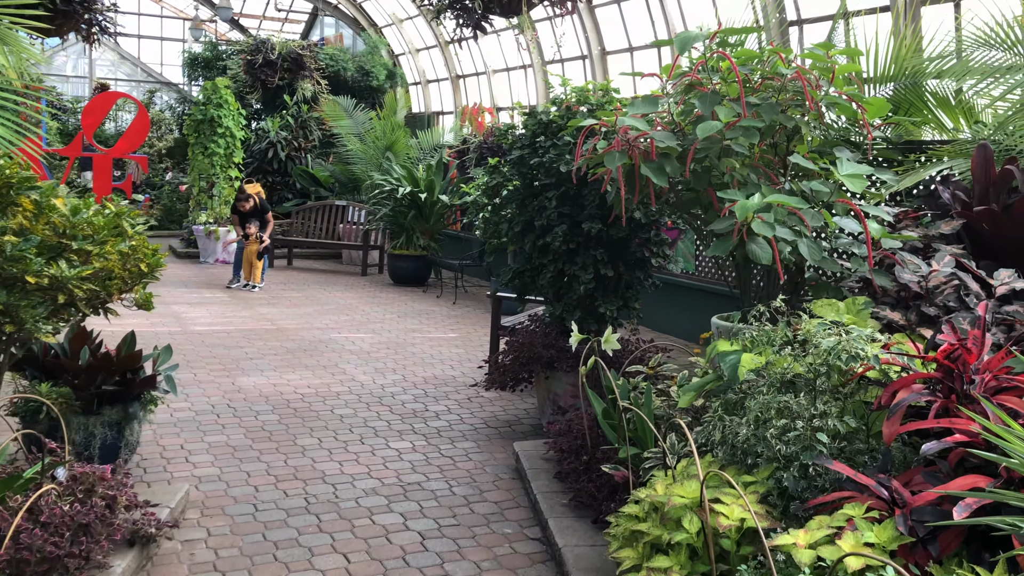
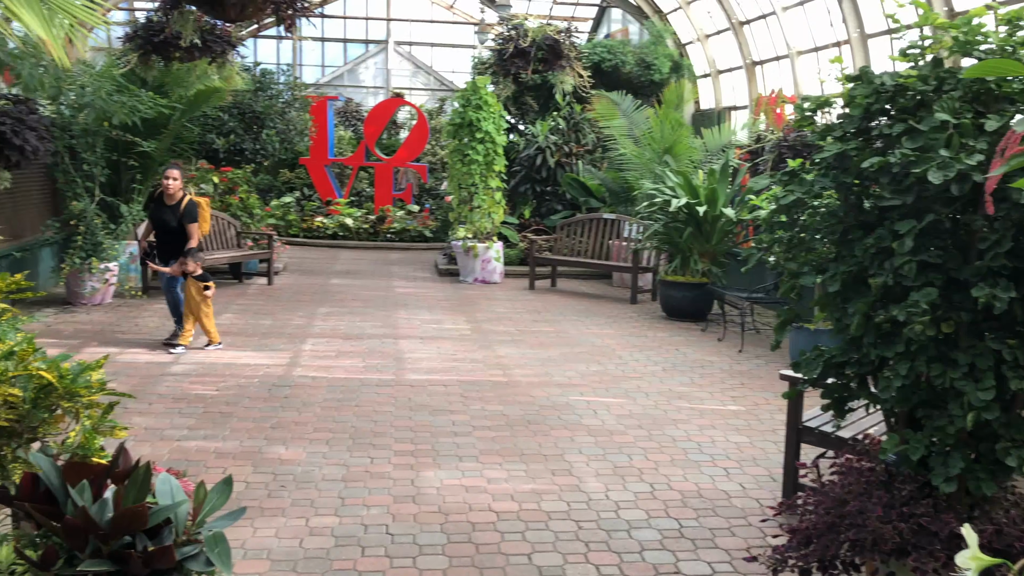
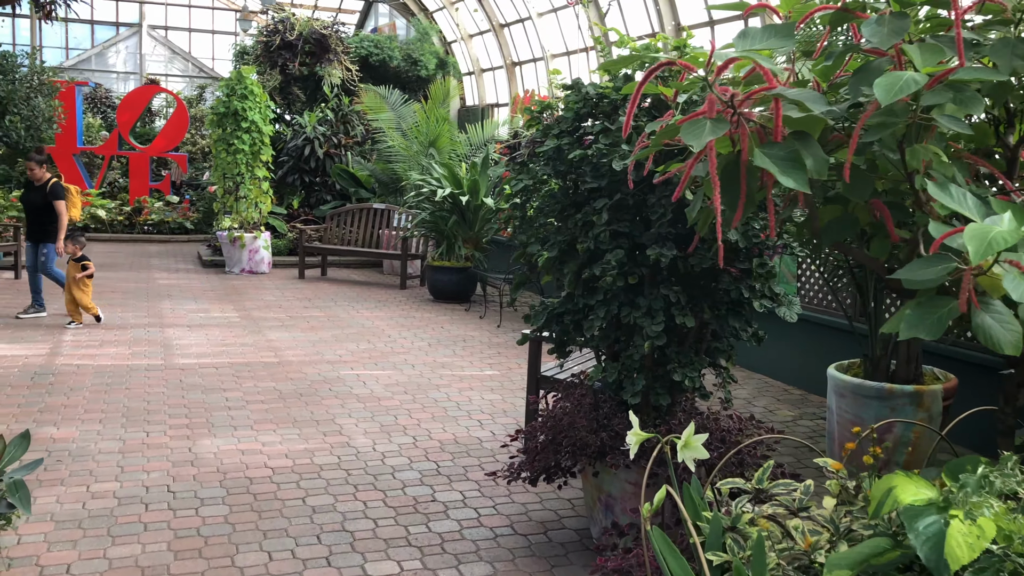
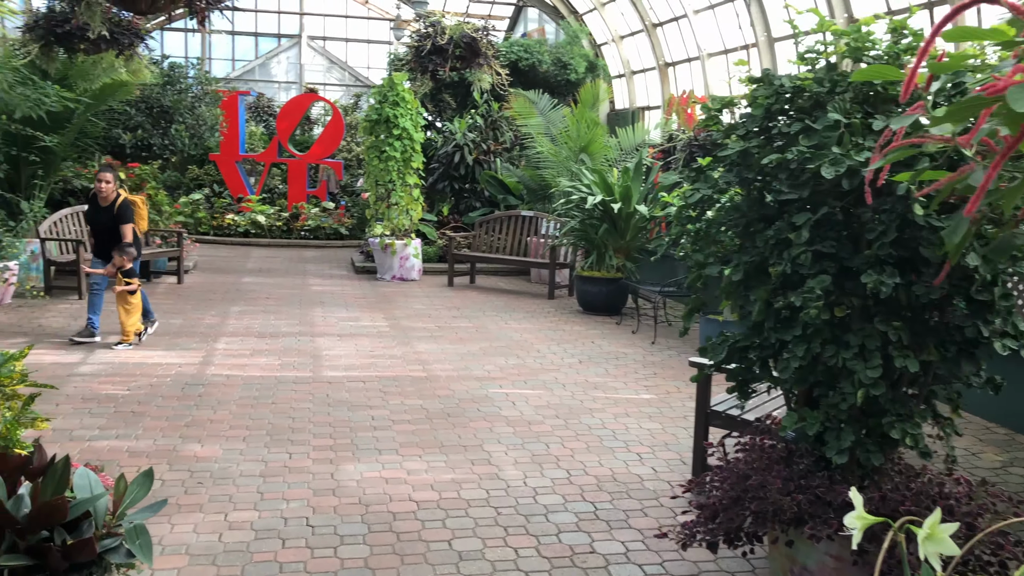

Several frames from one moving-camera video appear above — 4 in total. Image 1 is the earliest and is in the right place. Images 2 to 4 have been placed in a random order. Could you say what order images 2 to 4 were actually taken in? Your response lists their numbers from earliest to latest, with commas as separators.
3, 4, 2
